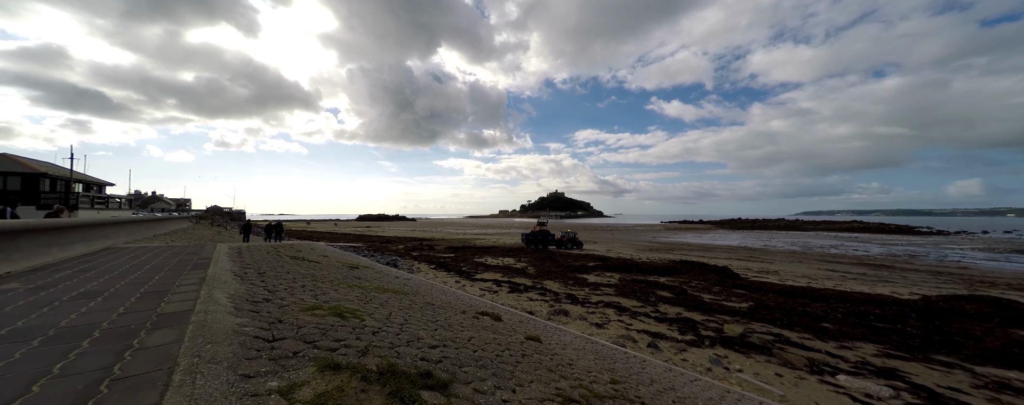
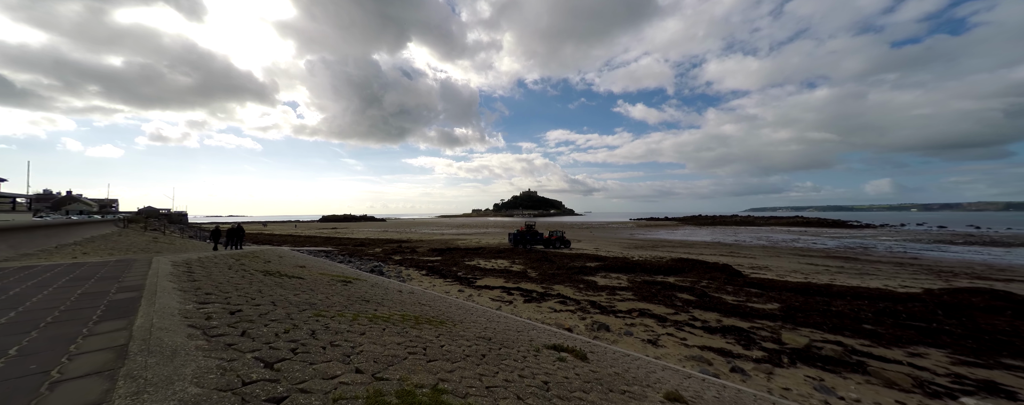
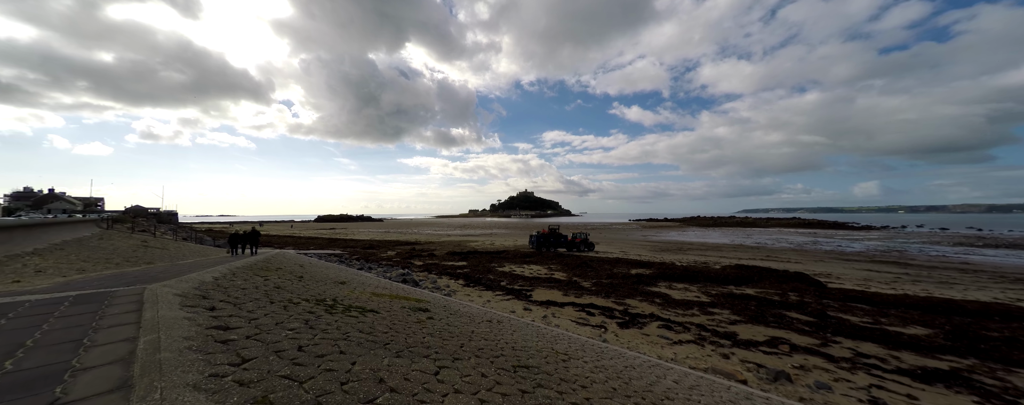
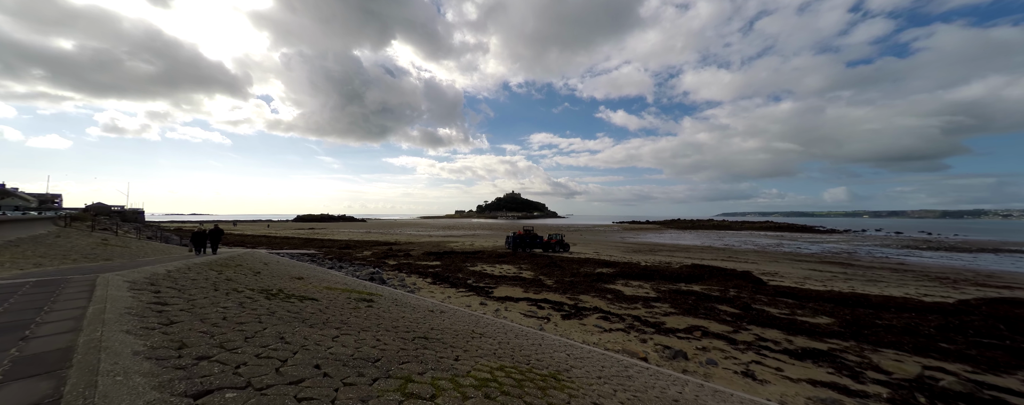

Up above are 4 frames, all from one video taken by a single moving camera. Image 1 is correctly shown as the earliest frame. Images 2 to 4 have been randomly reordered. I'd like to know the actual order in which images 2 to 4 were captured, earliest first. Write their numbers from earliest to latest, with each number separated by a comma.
2, 4, 3
